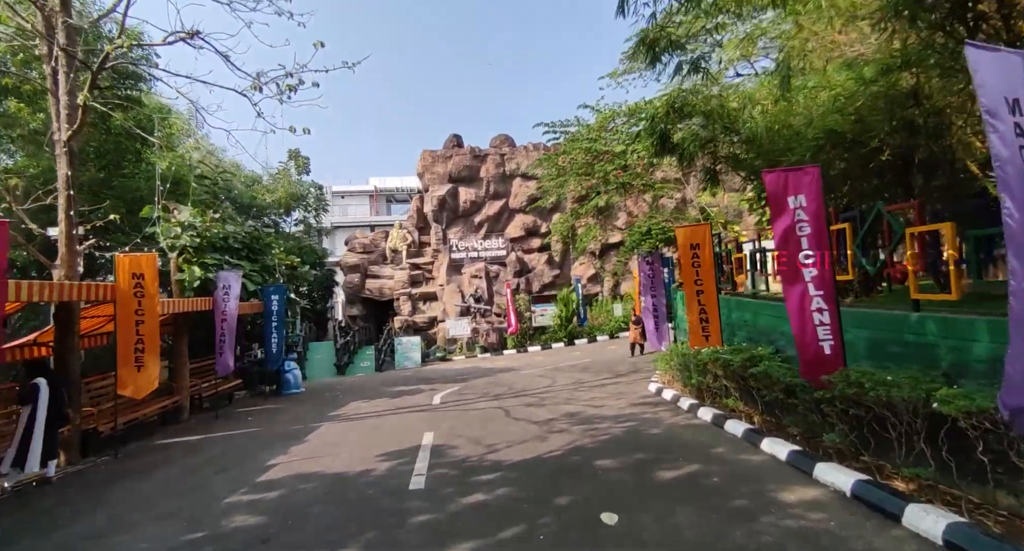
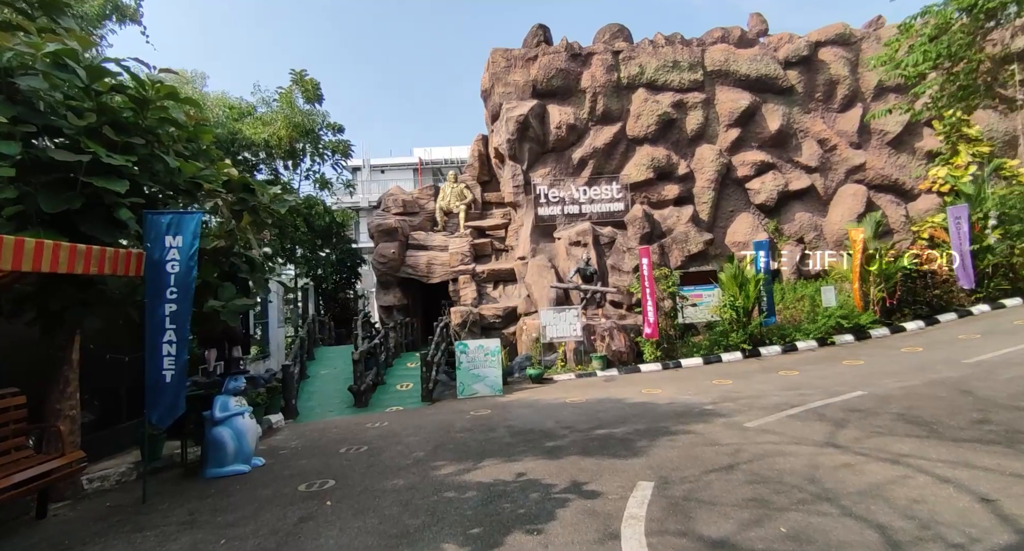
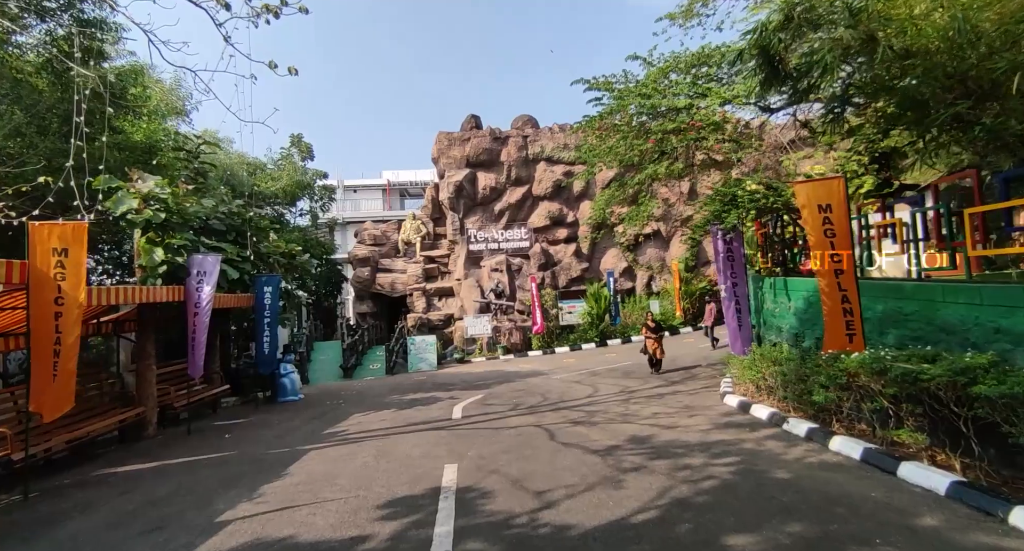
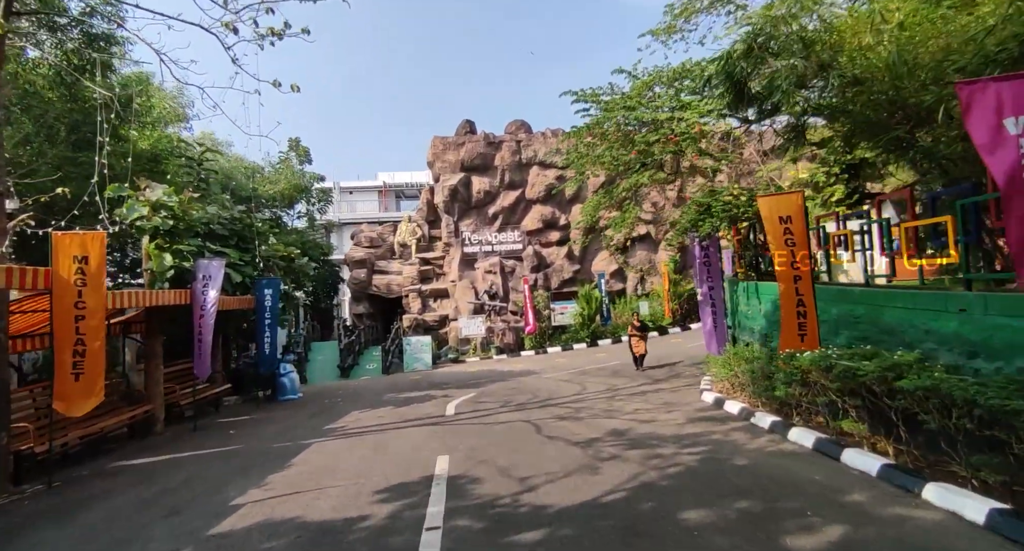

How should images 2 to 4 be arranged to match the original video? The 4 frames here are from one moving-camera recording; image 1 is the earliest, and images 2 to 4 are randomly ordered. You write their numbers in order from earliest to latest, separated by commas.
4, 3, 2
